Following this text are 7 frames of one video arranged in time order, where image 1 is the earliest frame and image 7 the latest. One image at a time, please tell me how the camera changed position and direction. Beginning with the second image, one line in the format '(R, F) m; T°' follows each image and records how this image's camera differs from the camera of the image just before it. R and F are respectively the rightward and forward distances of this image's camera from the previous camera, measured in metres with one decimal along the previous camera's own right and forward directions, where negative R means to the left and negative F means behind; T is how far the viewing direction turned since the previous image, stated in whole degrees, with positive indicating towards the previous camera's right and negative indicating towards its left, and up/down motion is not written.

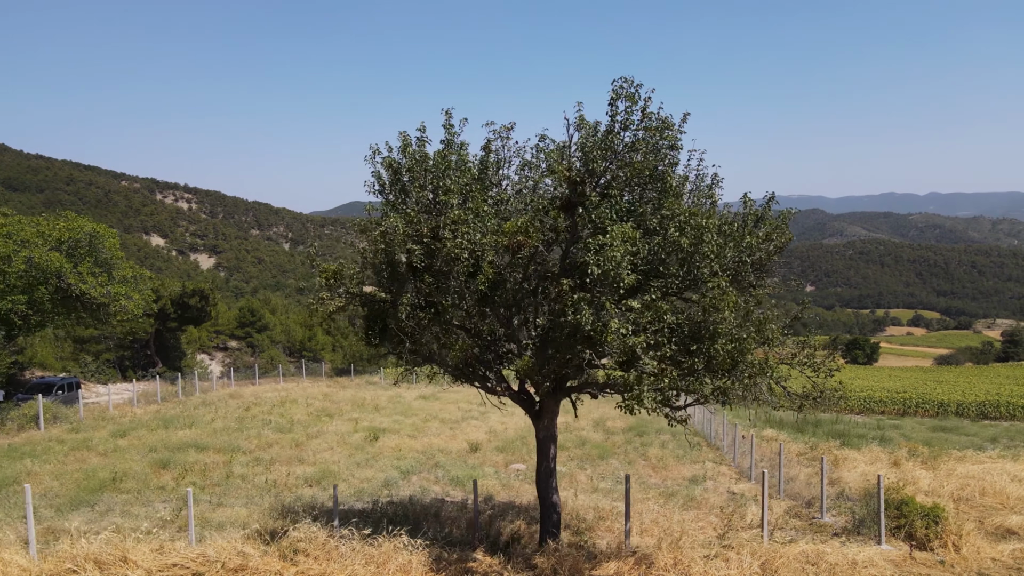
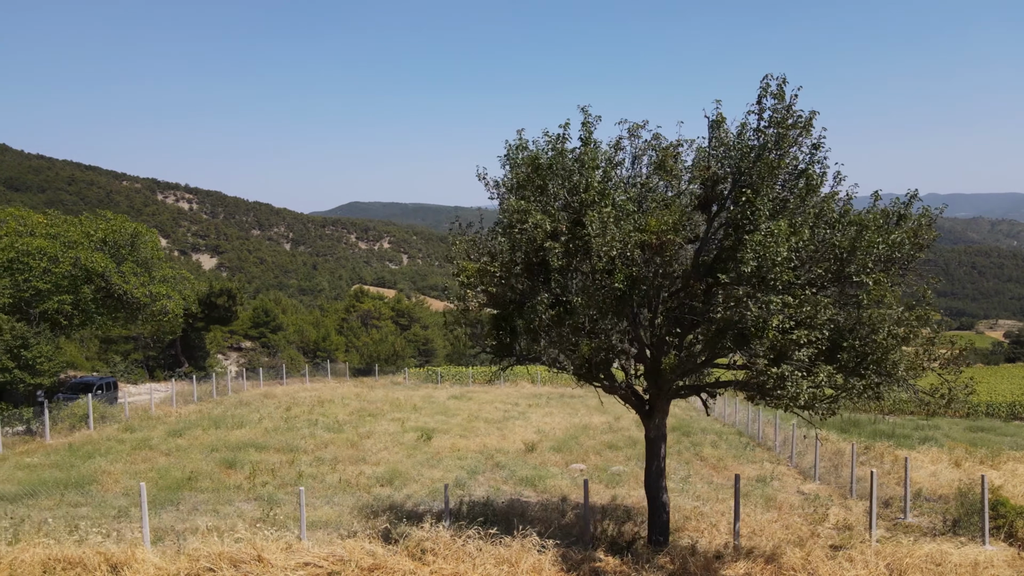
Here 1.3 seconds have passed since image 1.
(-1.2, 0.0) m; 0°
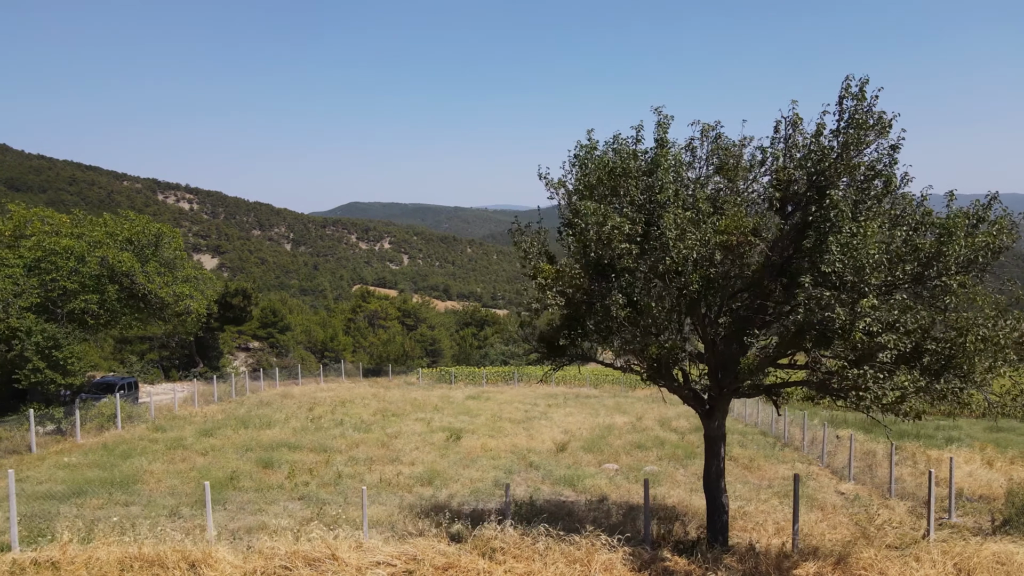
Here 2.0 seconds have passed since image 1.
(-0.6, 0.0) m; 0°
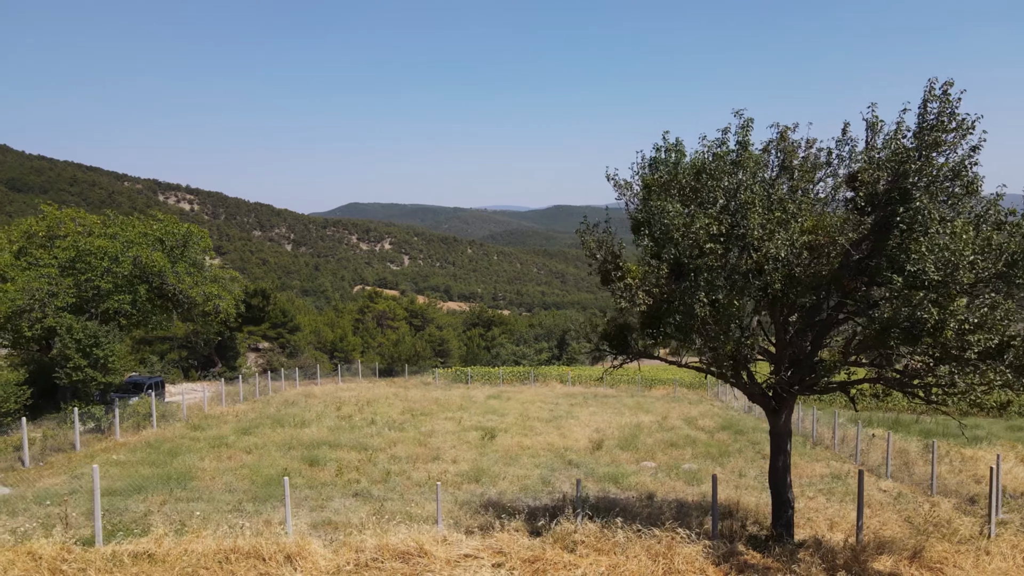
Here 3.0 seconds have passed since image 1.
(-0.8, -0.1) m; 0°
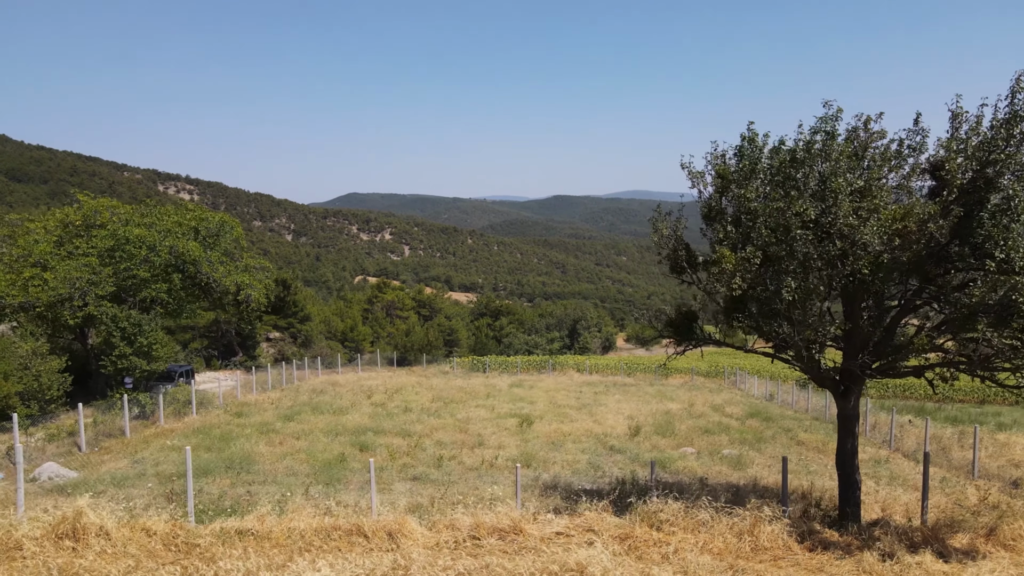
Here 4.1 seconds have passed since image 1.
(-0.8, -0.2) m; 0°
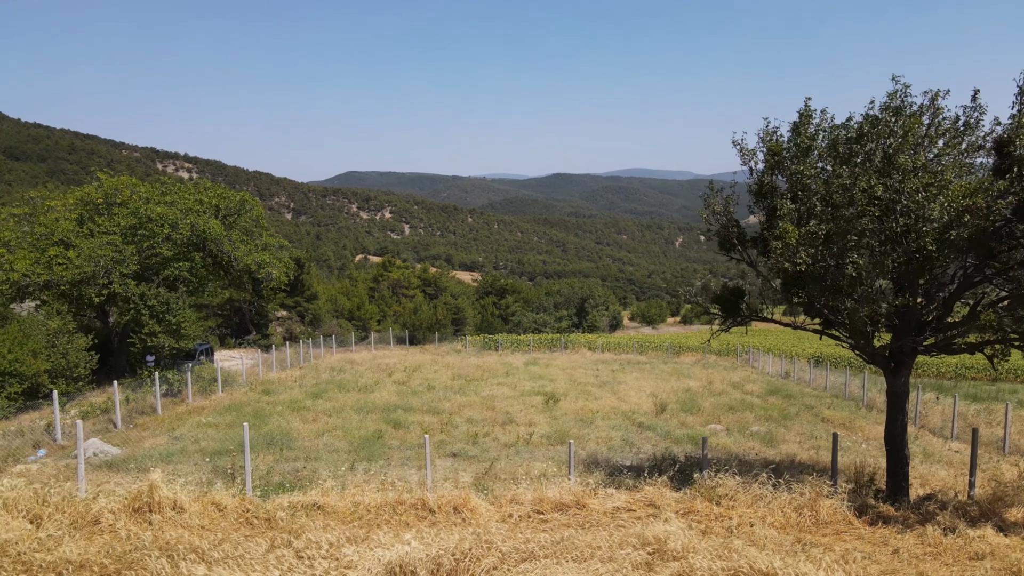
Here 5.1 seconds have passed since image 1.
(-0.6, 0.0) m; 0°
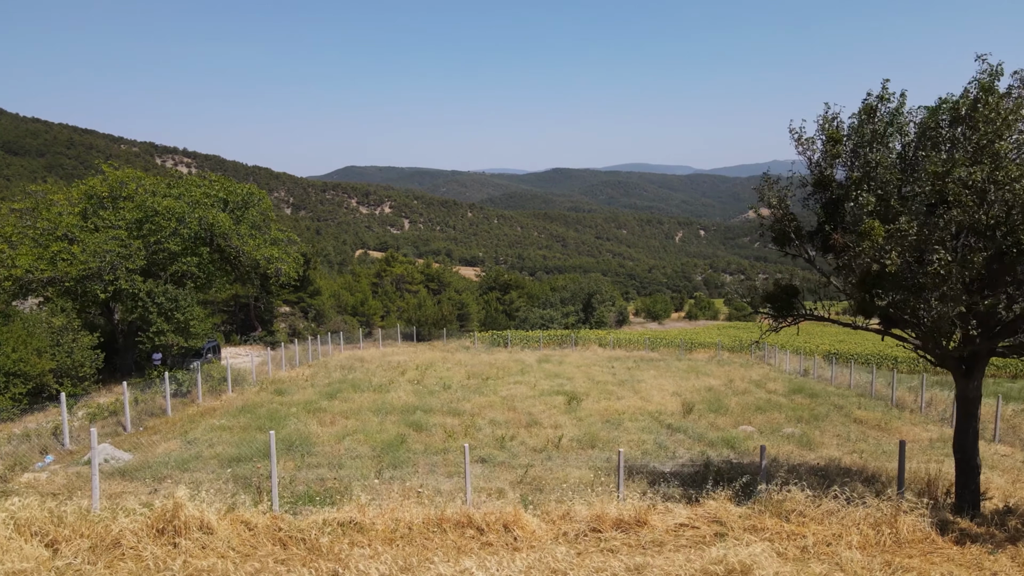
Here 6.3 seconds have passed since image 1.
(-0.5, +0.5) m; 0°
